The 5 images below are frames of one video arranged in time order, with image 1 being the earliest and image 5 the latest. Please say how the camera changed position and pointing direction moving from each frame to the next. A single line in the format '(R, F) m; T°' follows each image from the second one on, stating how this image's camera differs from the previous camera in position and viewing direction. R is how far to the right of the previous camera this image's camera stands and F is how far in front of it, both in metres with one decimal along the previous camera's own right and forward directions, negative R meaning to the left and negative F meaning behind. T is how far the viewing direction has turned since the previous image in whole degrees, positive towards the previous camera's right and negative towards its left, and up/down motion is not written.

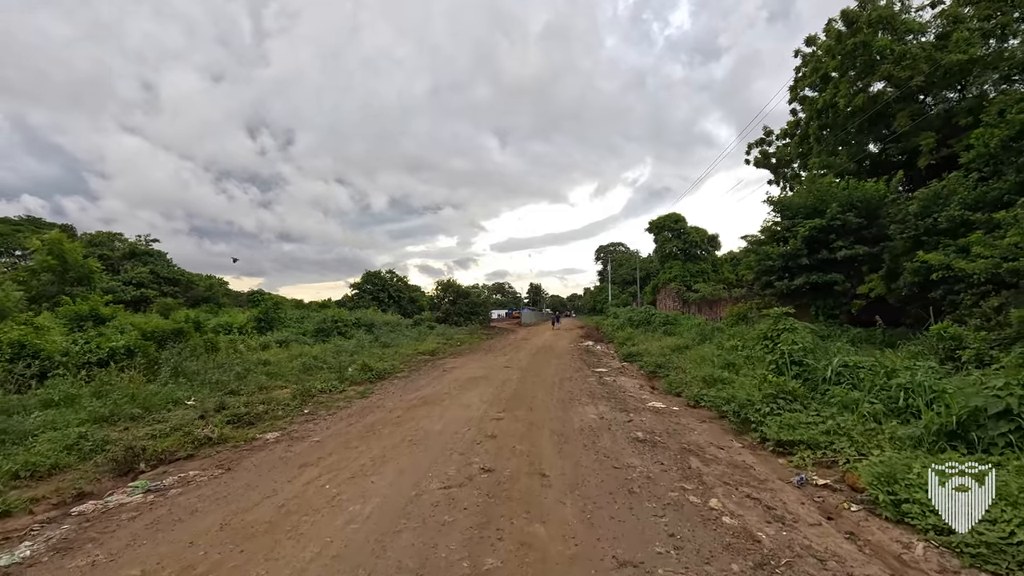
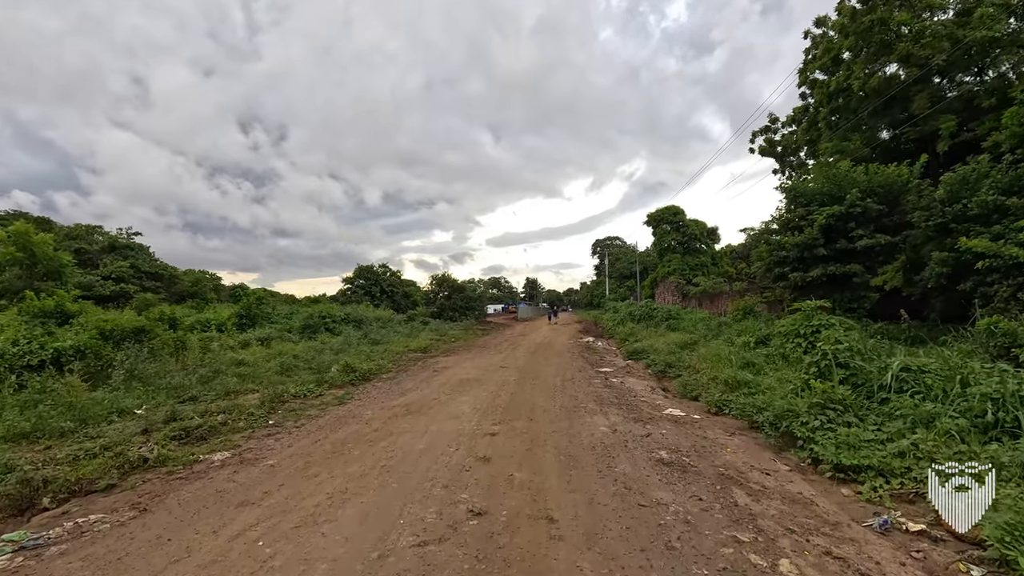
(0.0, +1.0) m; 0°
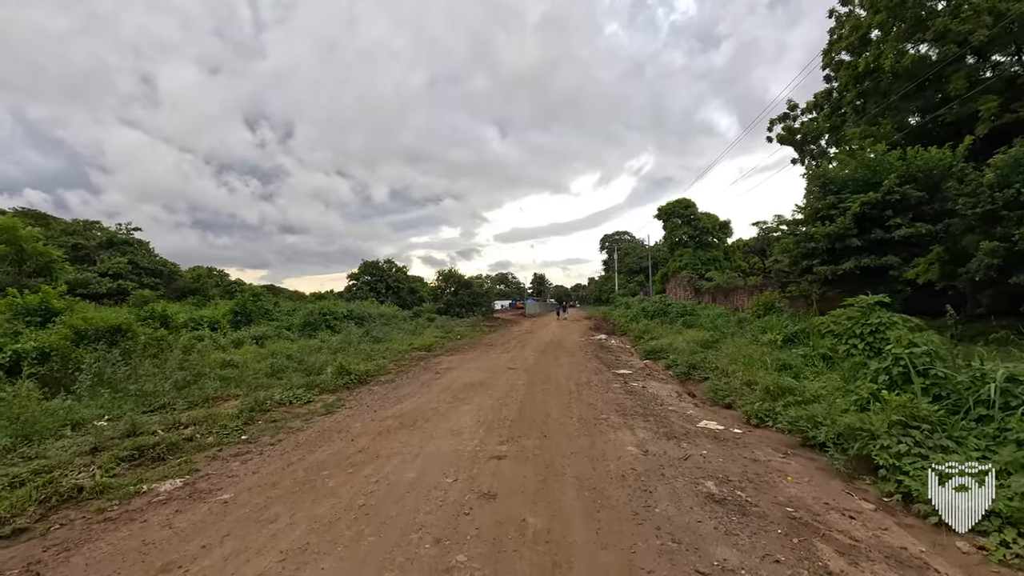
(0.0, +0.9) m; -1°
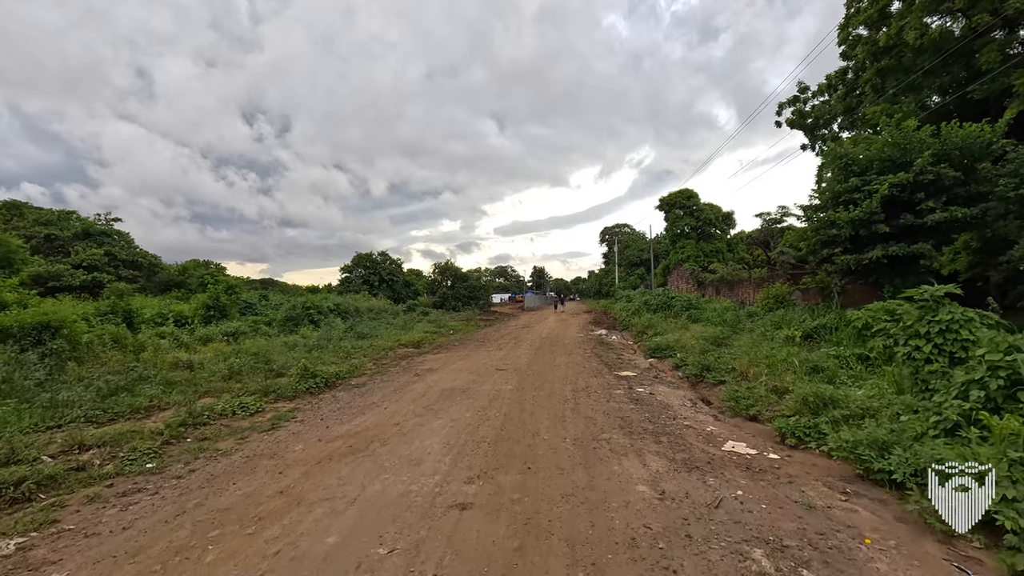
(+0.2, +1.2) m; 0°
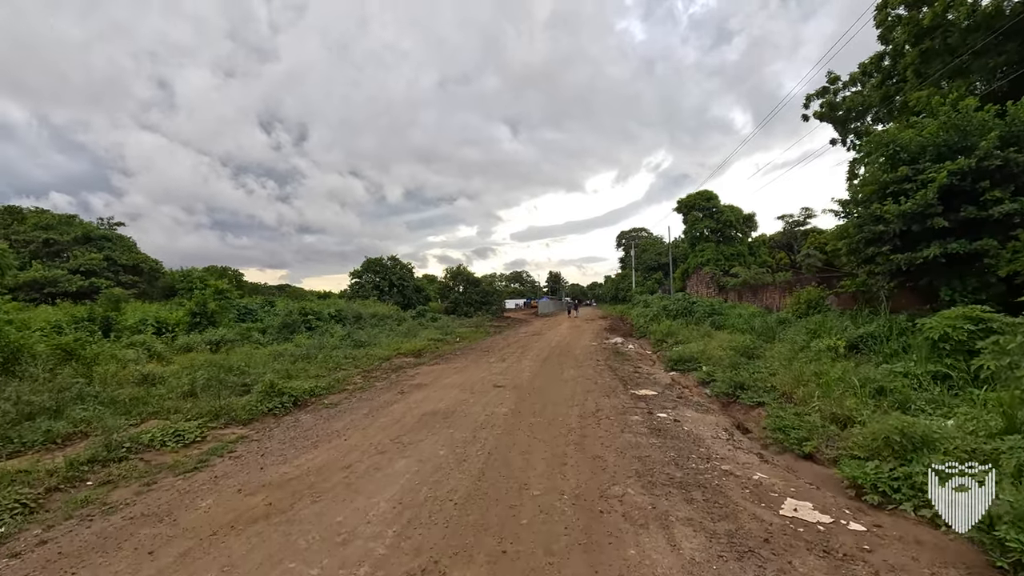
(+0.3, +1.2) m; -2°
